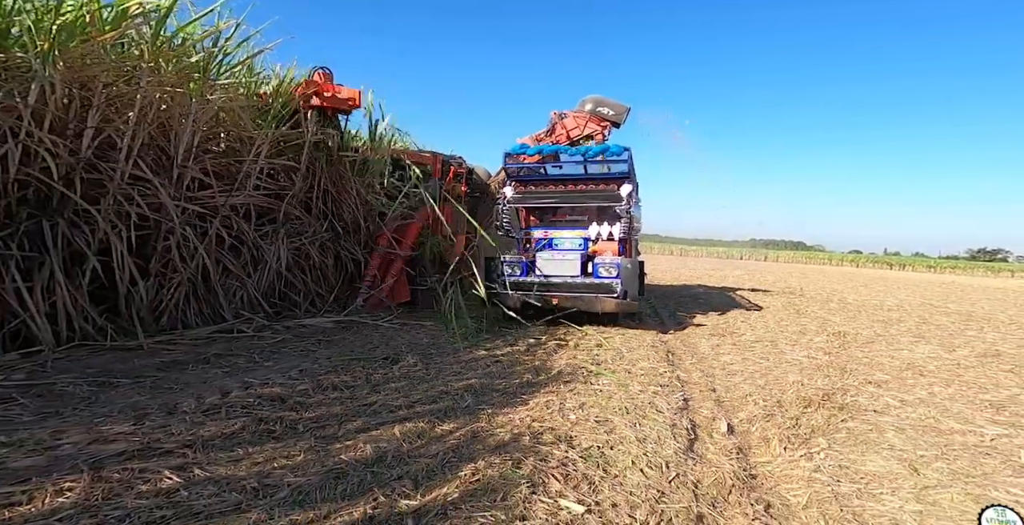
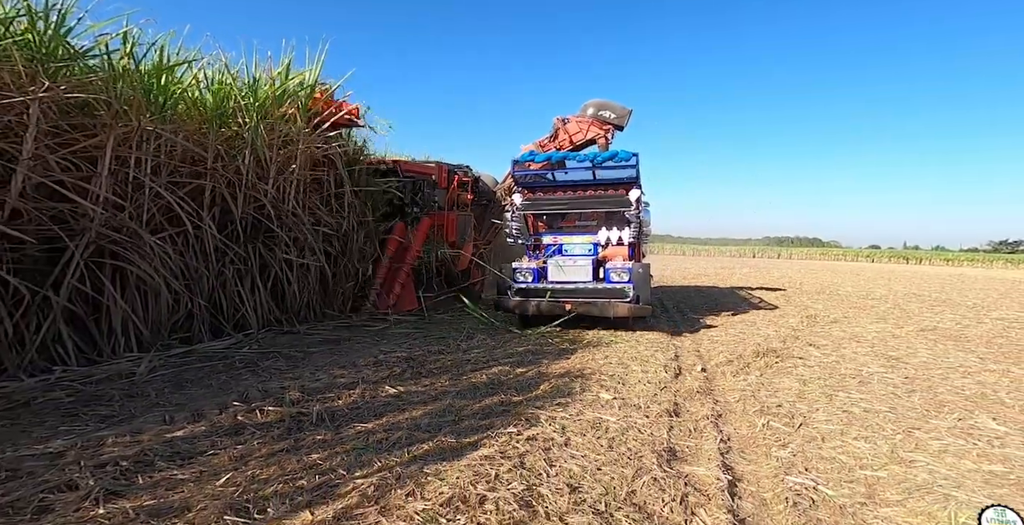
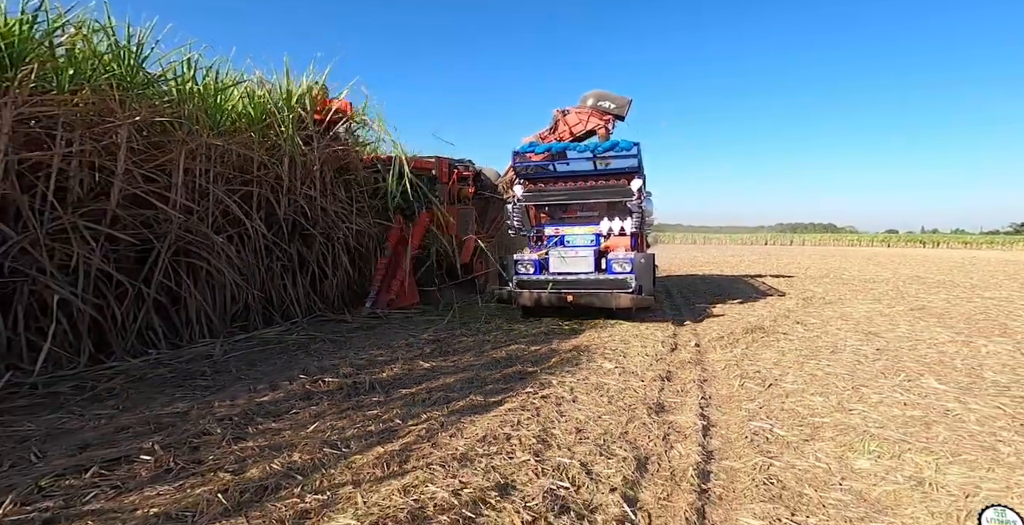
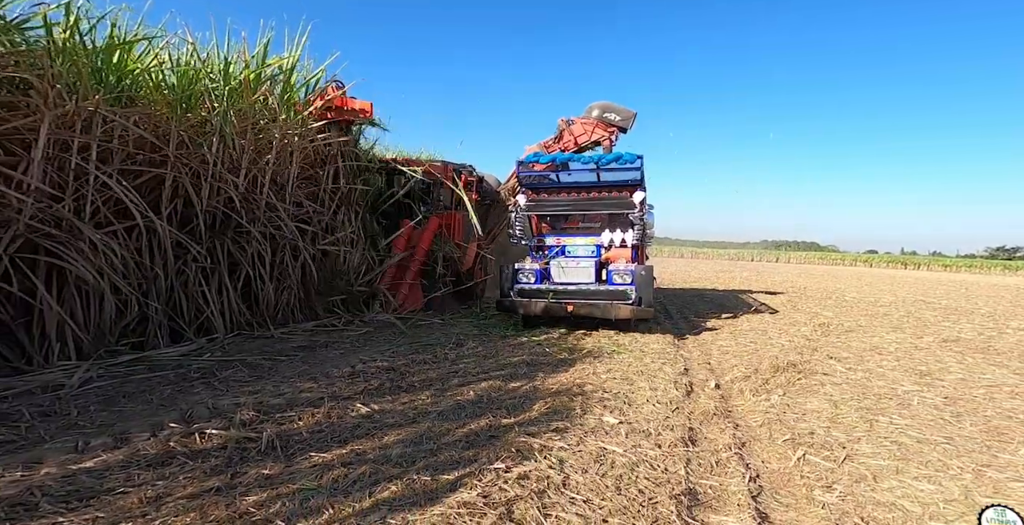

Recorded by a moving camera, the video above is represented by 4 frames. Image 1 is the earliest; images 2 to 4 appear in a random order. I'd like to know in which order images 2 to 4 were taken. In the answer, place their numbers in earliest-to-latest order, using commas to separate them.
4, 2, 3
